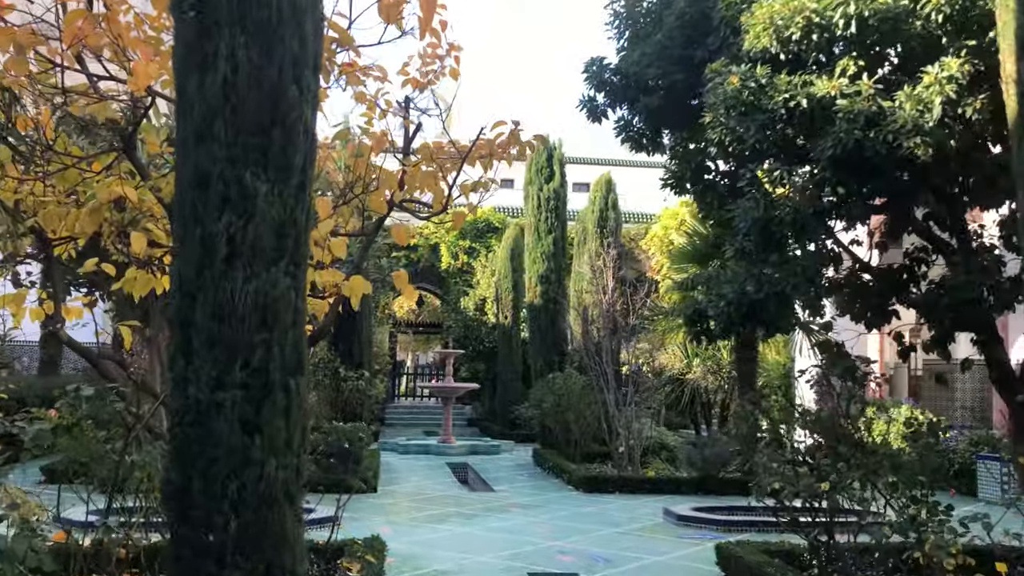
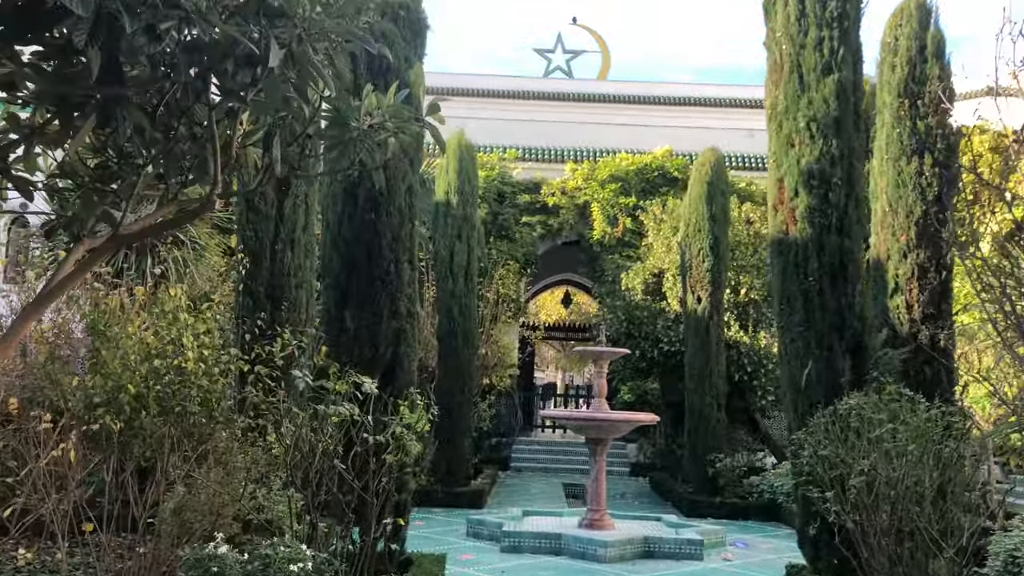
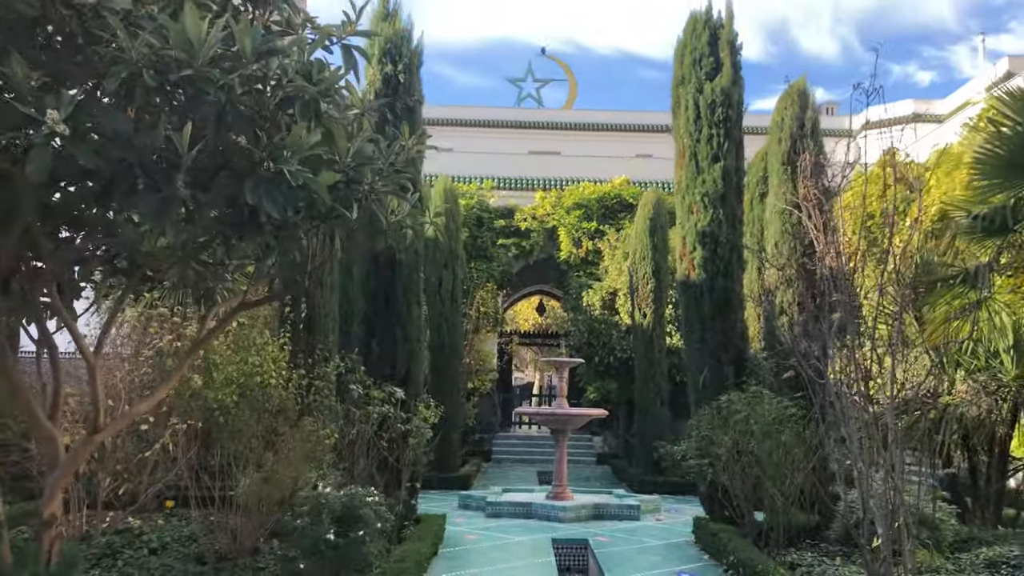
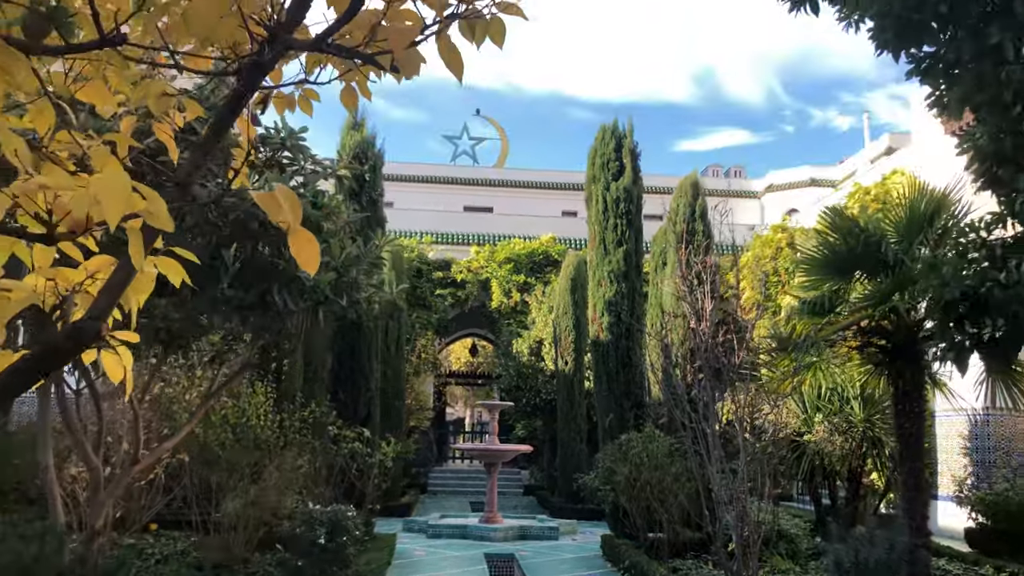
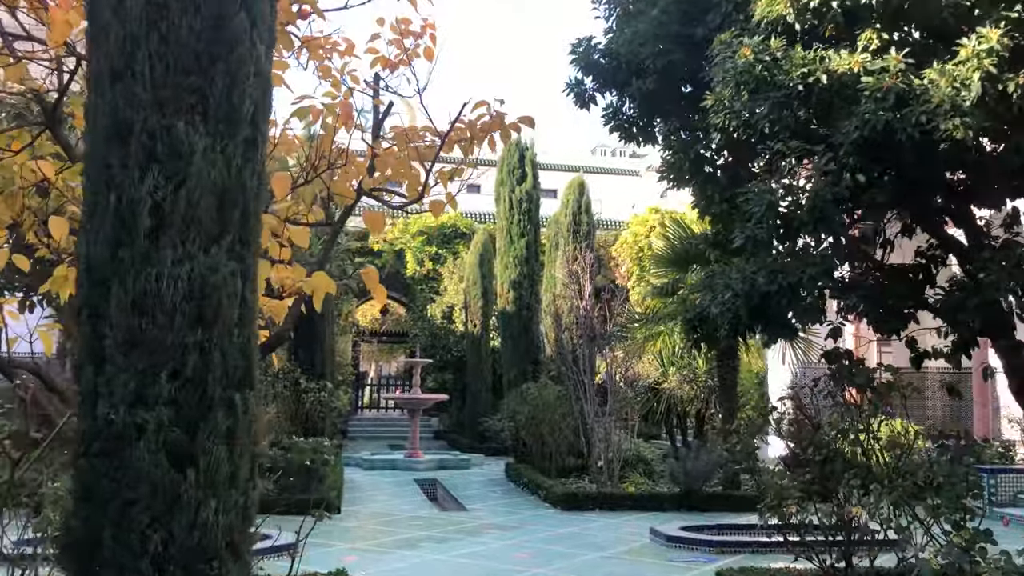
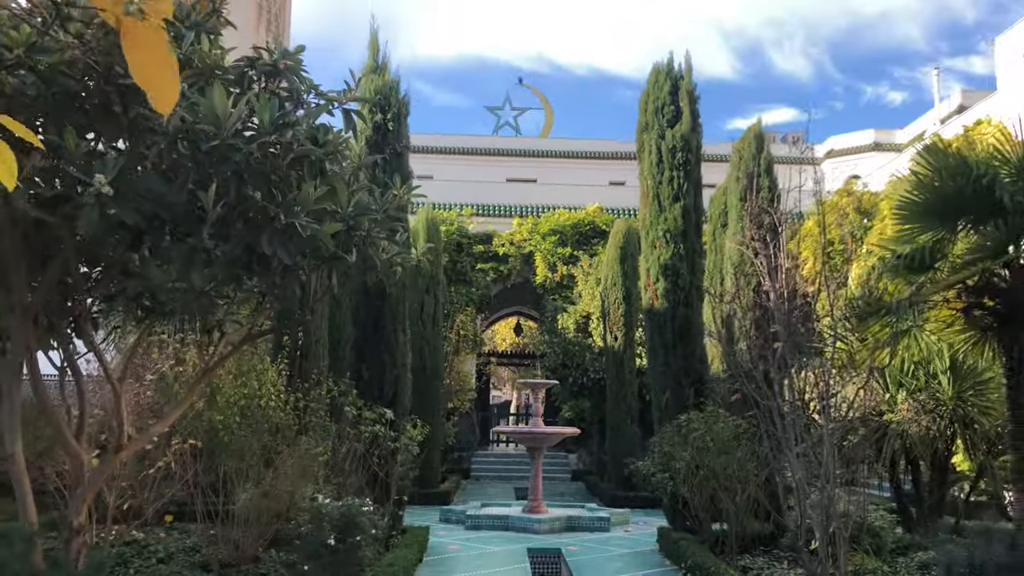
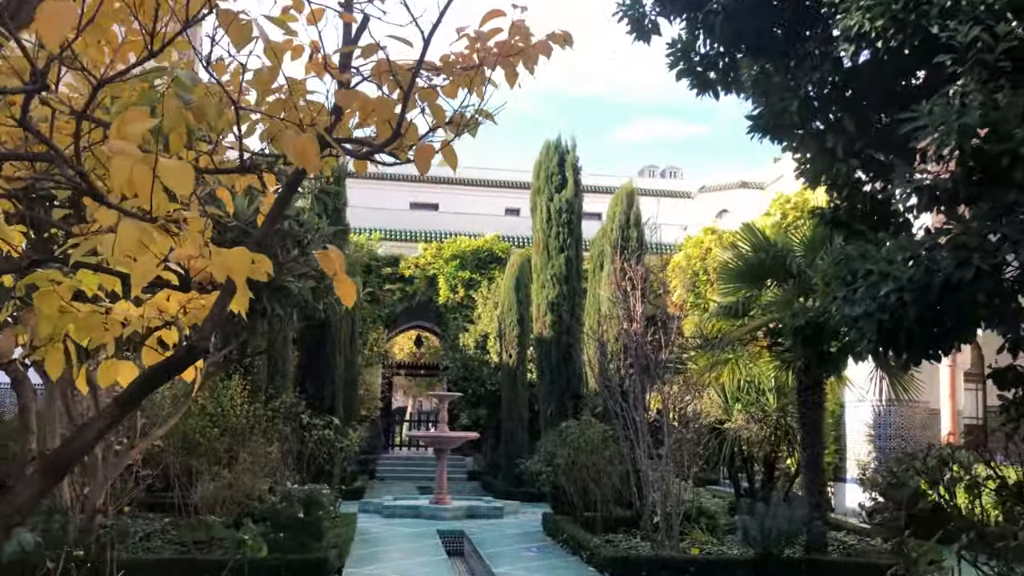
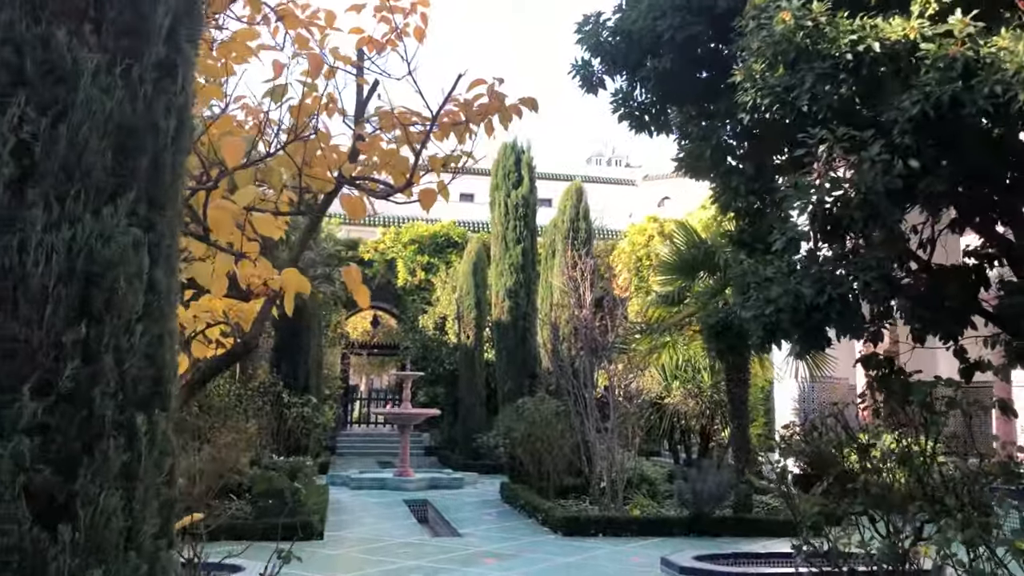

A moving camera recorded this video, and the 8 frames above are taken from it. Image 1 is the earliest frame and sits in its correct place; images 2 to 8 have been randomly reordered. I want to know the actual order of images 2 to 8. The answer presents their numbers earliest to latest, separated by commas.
5, 8, 7, 4, 6, 3, 2
